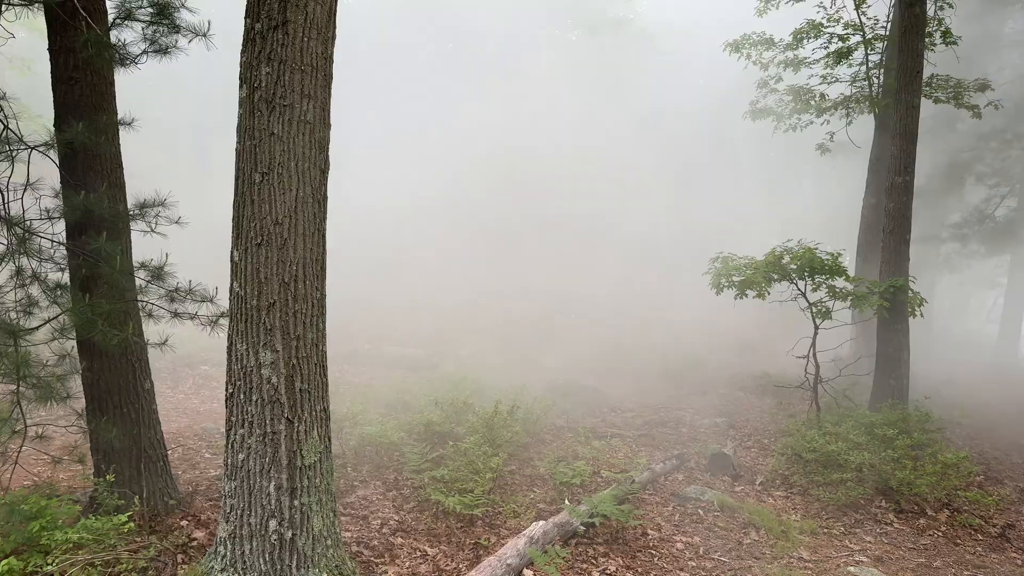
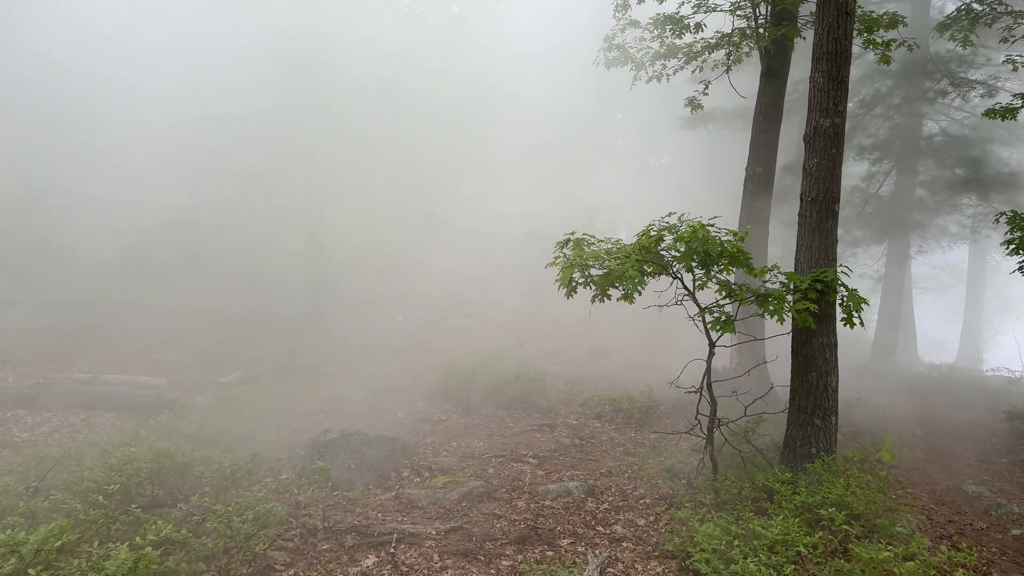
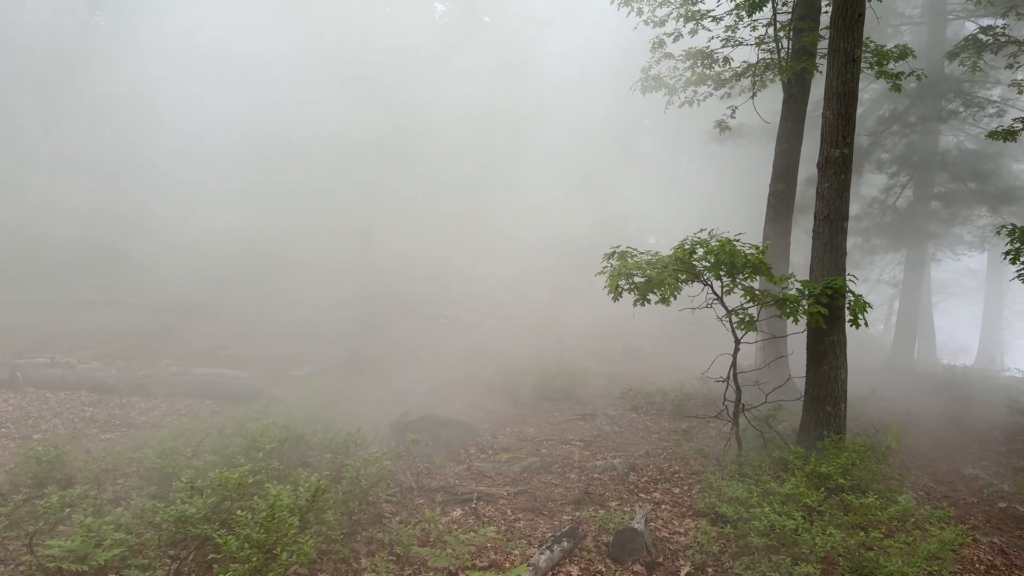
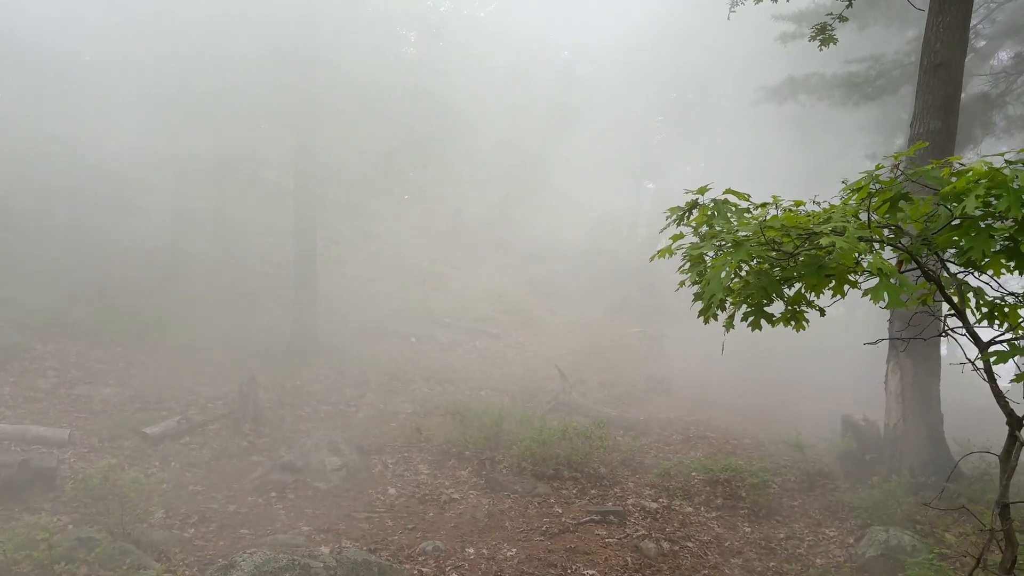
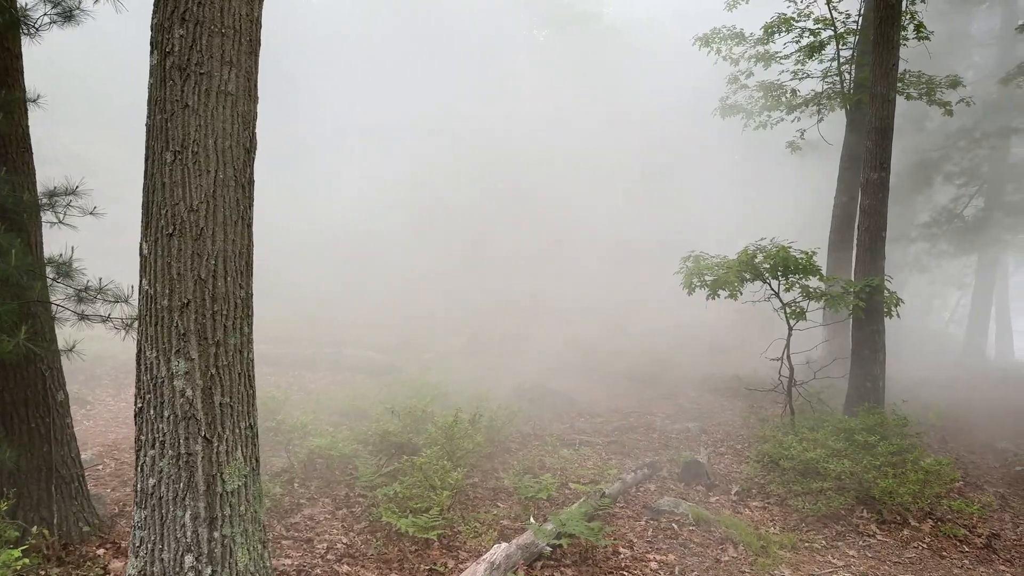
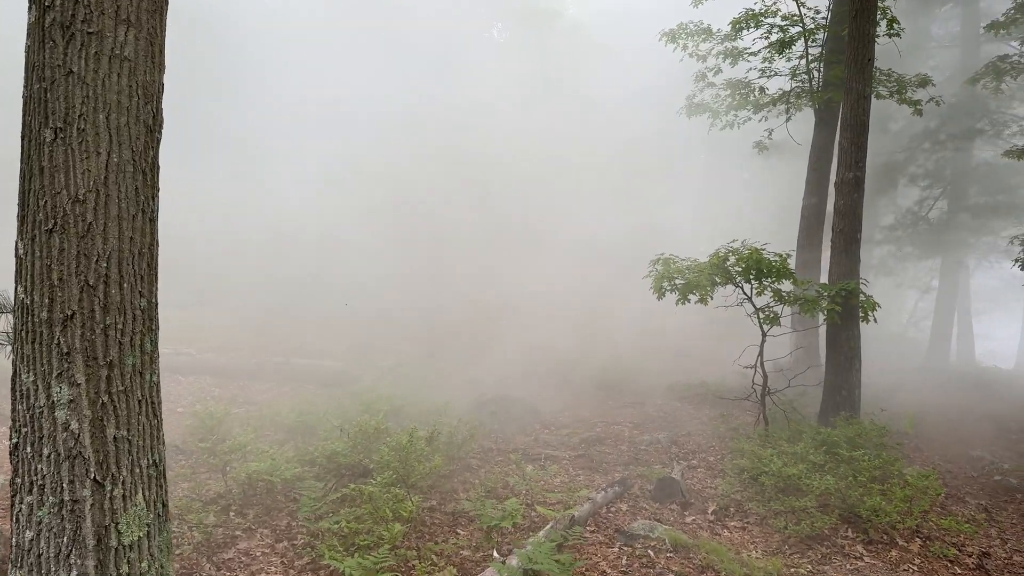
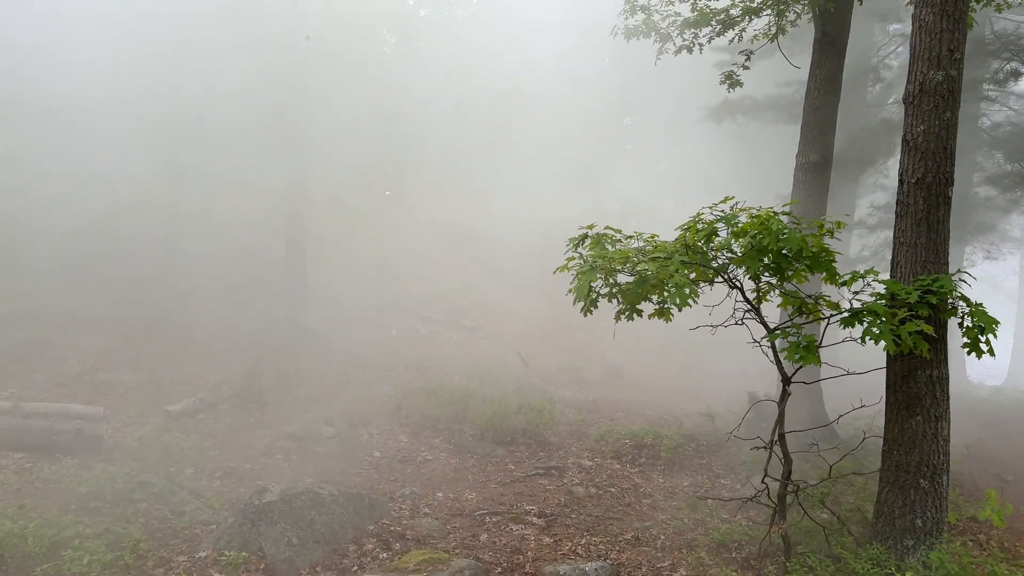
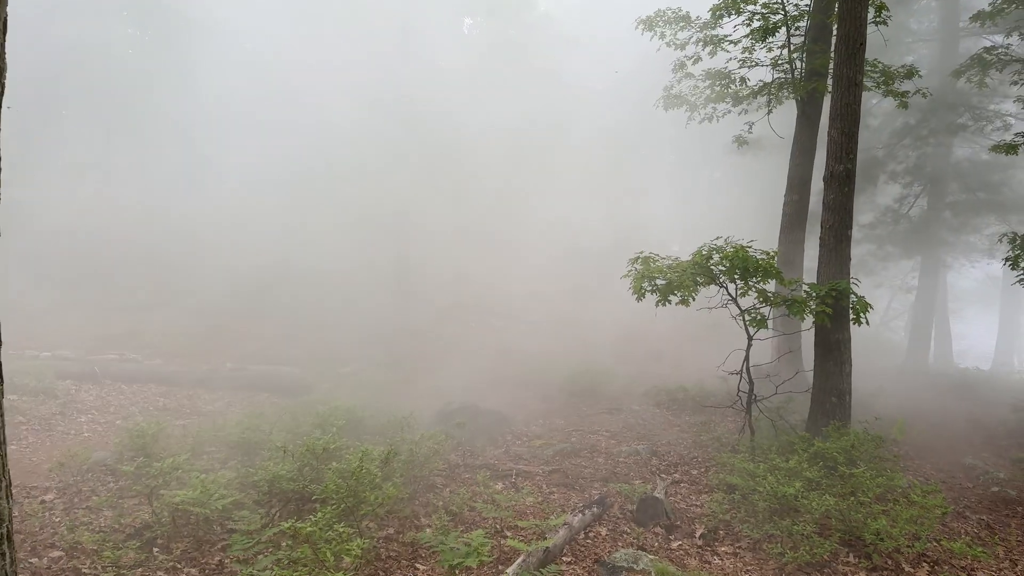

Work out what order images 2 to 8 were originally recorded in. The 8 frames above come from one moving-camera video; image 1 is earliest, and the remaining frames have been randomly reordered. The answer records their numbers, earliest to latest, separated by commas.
5, 6, 8, 3, 2, 7, 4
